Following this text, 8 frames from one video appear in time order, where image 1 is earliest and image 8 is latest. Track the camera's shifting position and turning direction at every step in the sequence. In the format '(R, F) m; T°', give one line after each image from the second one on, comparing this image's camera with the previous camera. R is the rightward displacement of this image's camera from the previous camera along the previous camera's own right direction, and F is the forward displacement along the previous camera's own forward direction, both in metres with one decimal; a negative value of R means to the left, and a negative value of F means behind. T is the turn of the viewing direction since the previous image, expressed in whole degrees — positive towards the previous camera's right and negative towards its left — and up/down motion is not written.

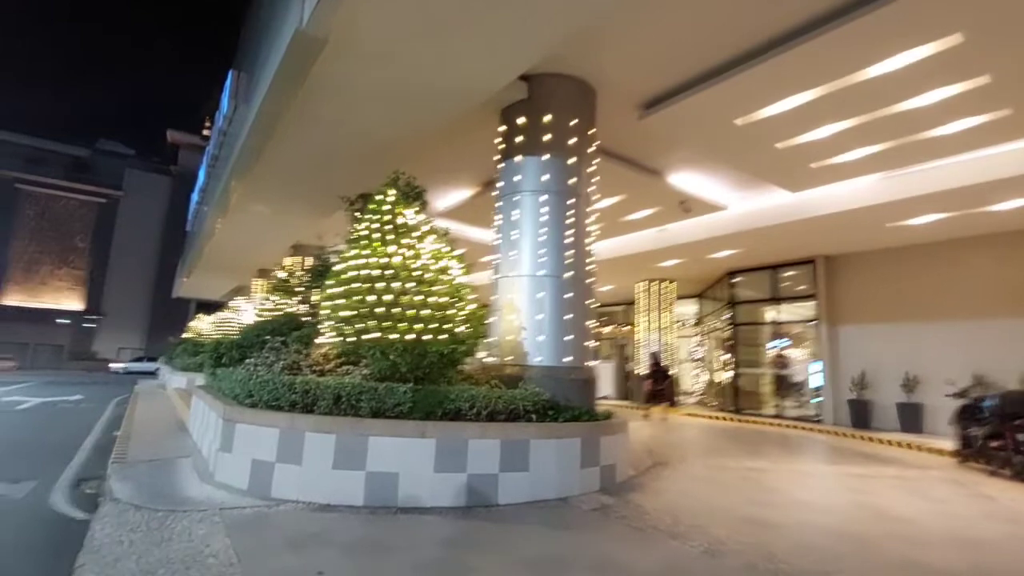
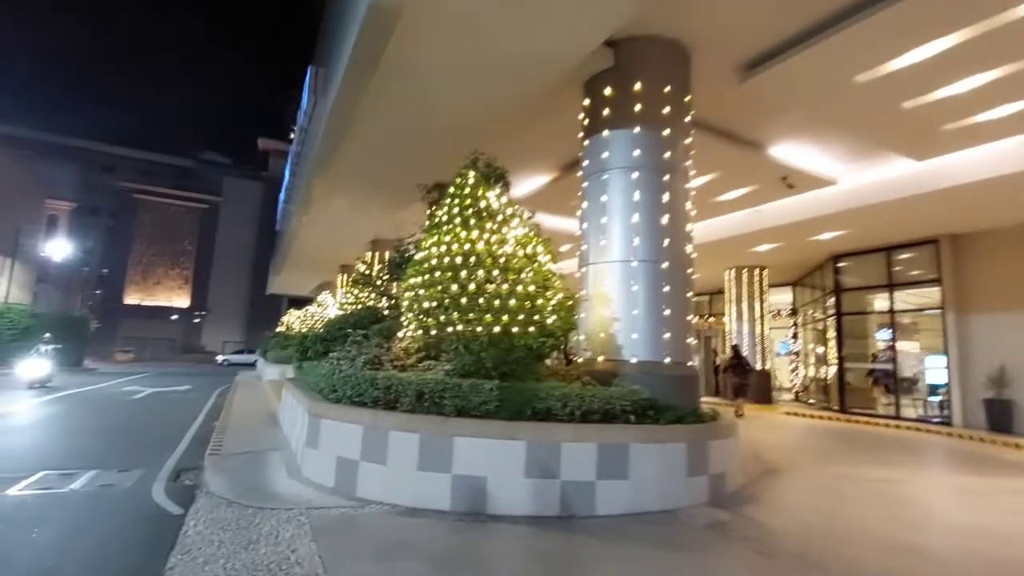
(-0.2, +0.5) m; -8°
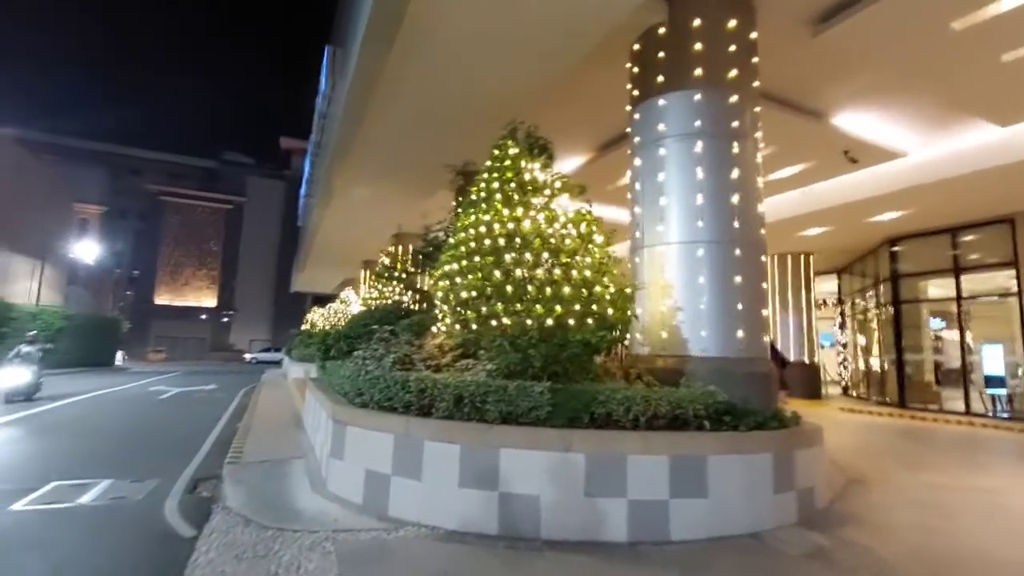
(-0.3, +0.8) m; -2°
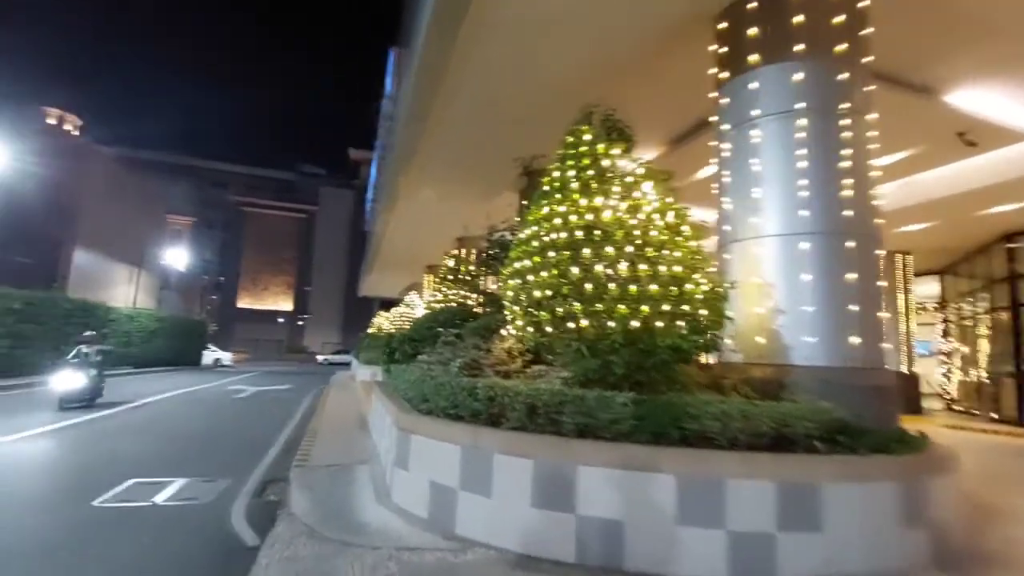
(-0.1, +0.4) m; -7°
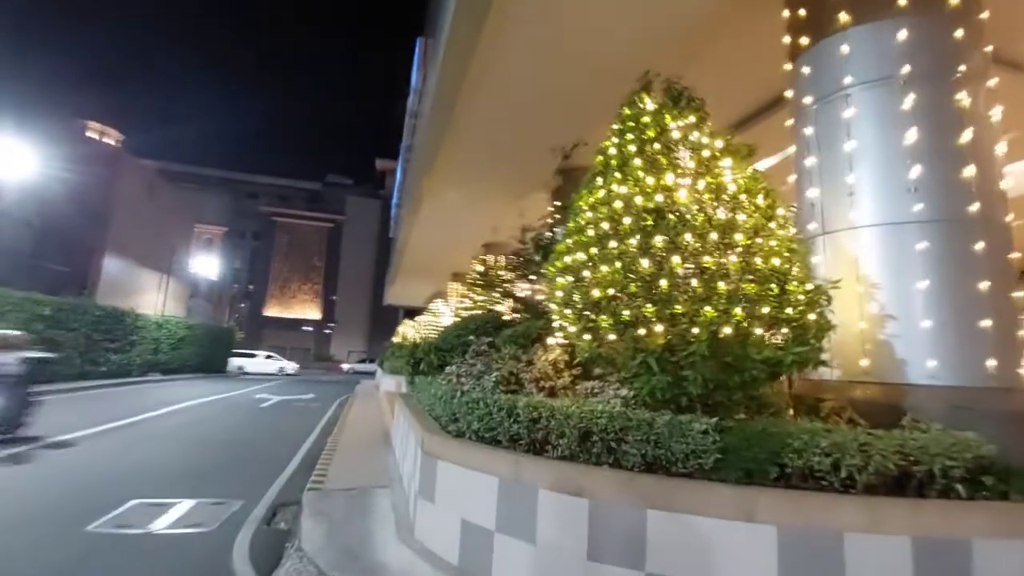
(-0.2, +0.8) m; -3°
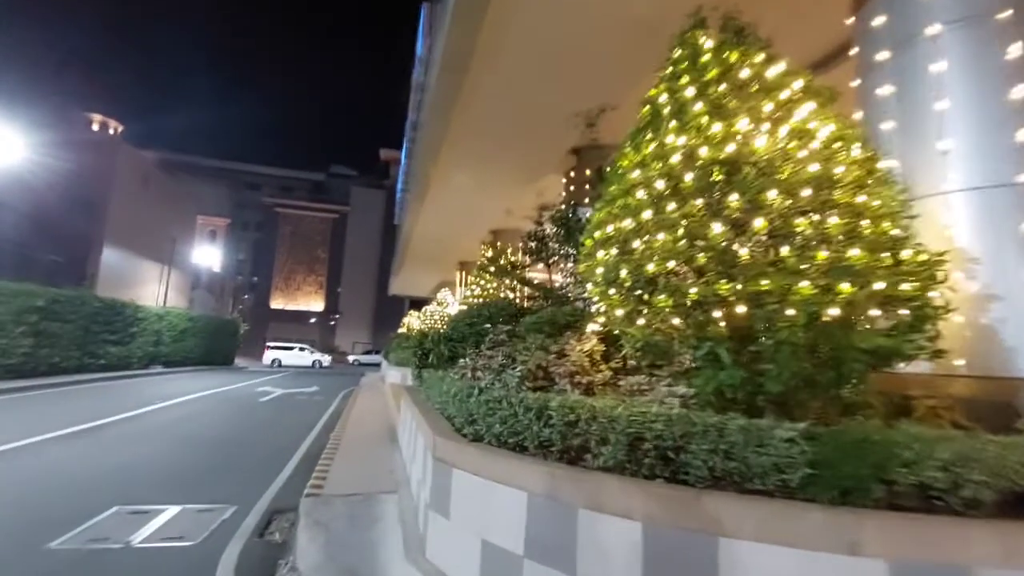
(-0.2, +0.6) m; 0°
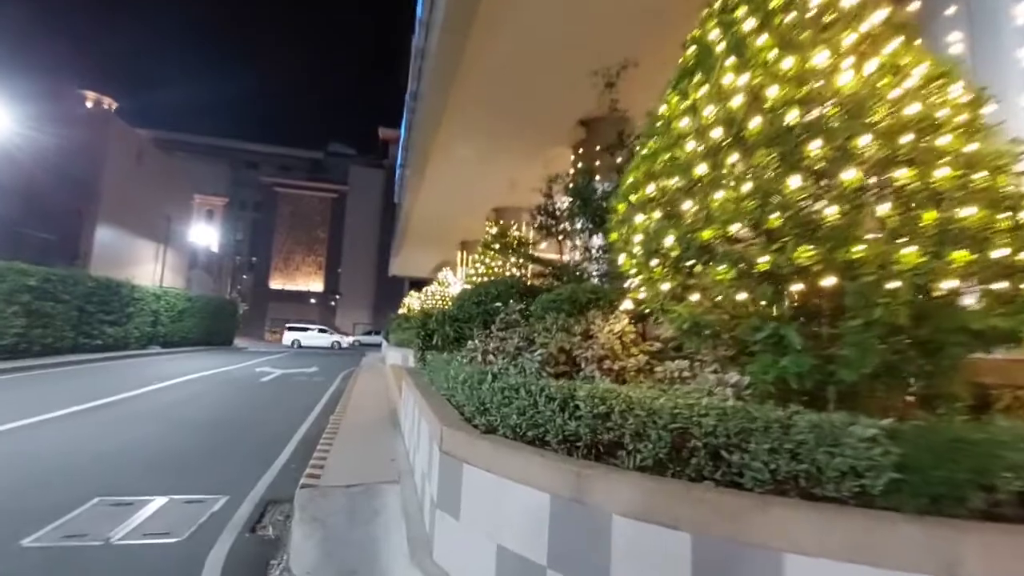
(-0.1, +0.4) m; 0°
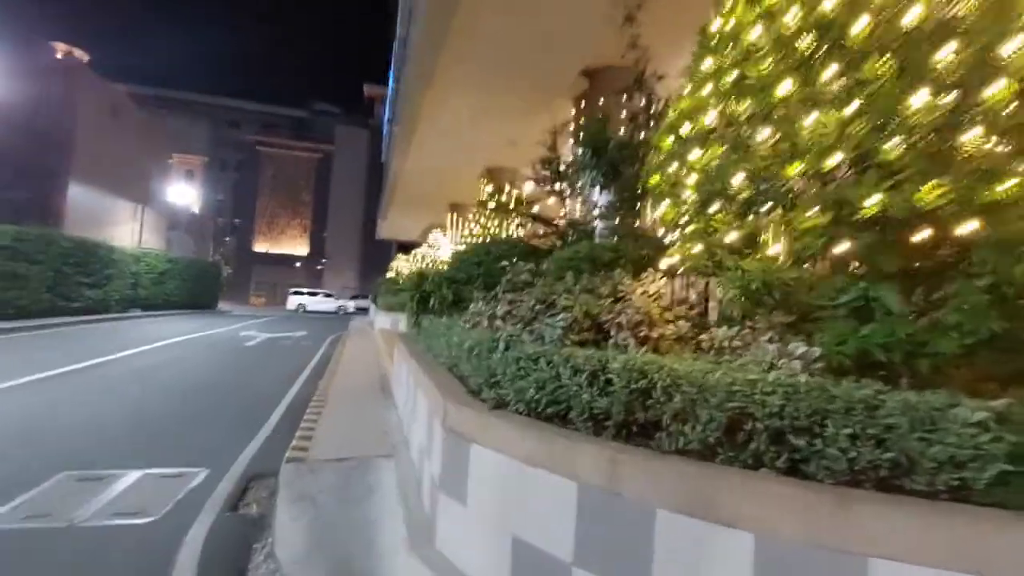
(-0.1, +0.4) m; +1°
